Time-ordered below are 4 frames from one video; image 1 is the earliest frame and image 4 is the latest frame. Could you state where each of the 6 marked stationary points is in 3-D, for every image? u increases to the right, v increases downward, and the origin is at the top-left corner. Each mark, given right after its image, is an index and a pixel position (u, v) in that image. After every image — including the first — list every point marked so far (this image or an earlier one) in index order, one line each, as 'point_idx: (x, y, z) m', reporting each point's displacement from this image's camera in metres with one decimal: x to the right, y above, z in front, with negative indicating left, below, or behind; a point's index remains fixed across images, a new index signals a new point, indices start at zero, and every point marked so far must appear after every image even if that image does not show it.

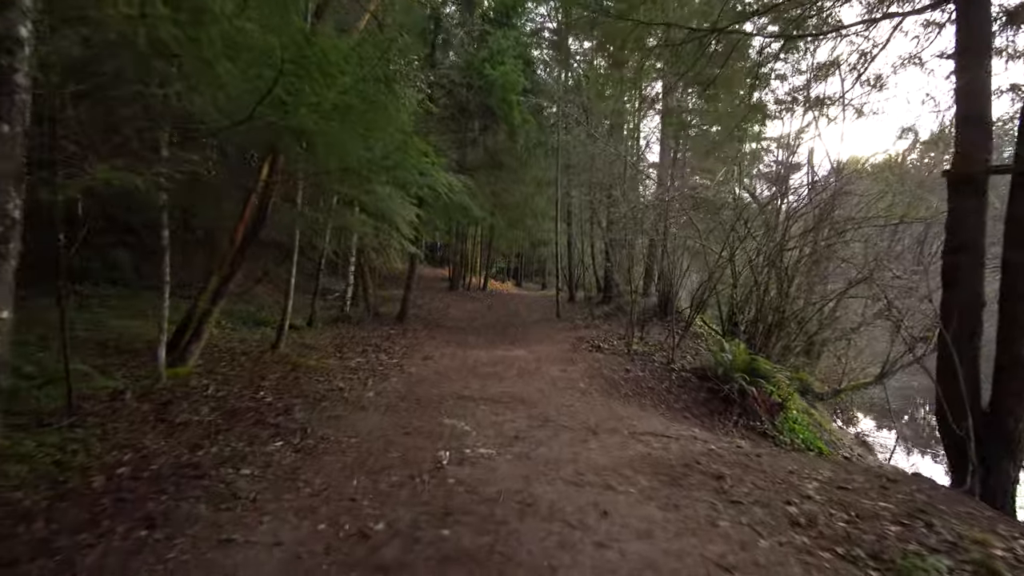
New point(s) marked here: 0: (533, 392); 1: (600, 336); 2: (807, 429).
0: (+0.3, -1.3, +7.6) m
1: (+2.1, -1.1, +14.0) m
2: (+4.7, -2.2, +9.6) m
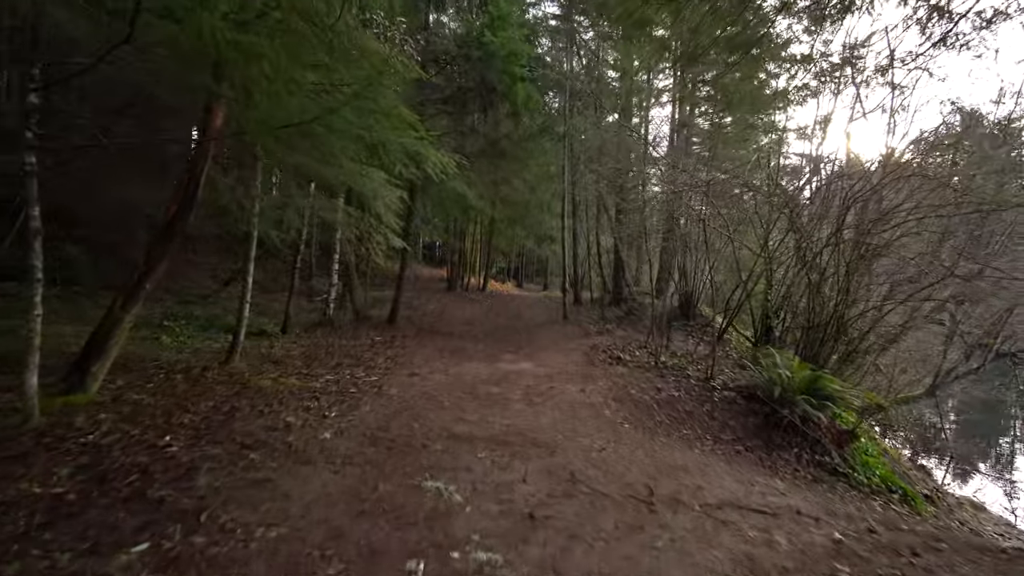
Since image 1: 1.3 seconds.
0: (+0.4, -1.3, +5.8) m
1: (+2.2, -1.2, +12.2) m
2: (+4.8, -2.3, +7.7) m
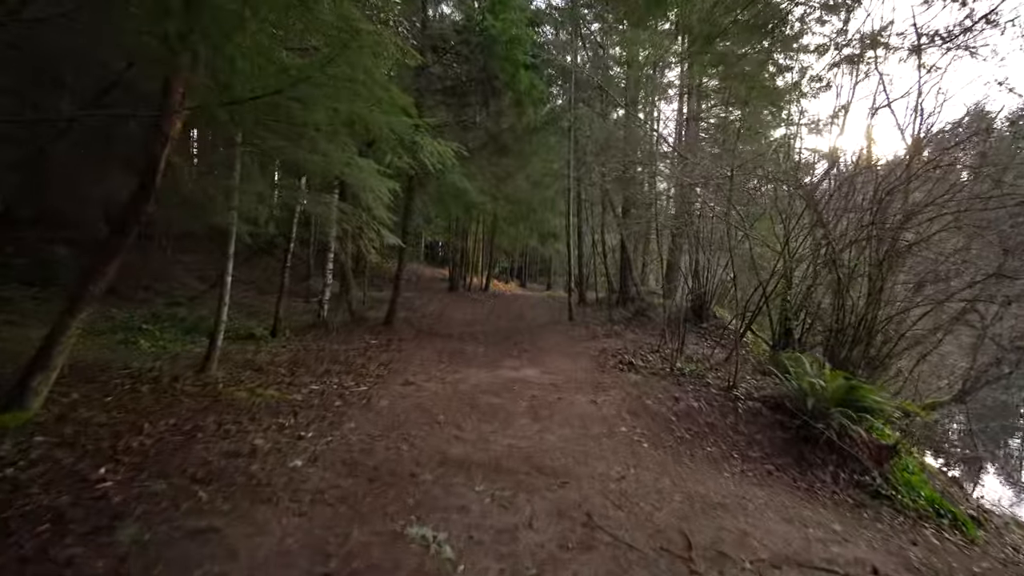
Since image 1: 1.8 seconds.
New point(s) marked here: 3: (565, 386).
0: (+0.4, -1.3, +5.0) m
1: (+2.3, -1.2, +11.5) m
2: (+4.8, -2.3, +7.0) m
3: (+0.7, -1.3, +7.7) m
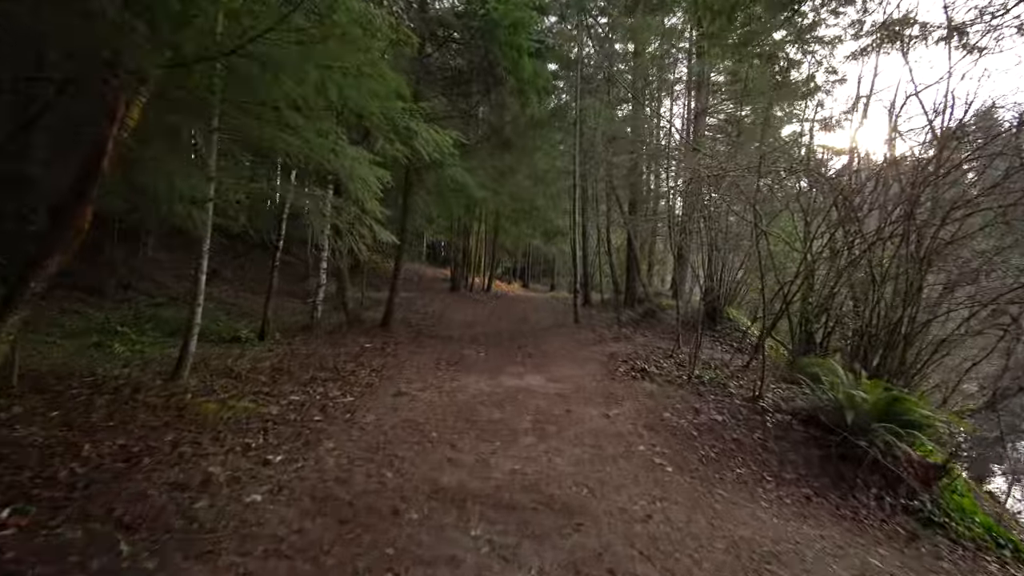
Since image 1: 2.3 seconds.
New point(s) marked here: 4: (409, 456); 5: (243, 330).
0: (+0.4, -1.3, +4.3) m
1: (+2.3, -1.2, +10.7) m
2: (+4.9, -2.3, +6.2) m
3: (+0.7, -1.3, +7.0) m
4: (-0.8, -1.3, +4.5) m
5: (-5.0, -0.8, +11.1) m
